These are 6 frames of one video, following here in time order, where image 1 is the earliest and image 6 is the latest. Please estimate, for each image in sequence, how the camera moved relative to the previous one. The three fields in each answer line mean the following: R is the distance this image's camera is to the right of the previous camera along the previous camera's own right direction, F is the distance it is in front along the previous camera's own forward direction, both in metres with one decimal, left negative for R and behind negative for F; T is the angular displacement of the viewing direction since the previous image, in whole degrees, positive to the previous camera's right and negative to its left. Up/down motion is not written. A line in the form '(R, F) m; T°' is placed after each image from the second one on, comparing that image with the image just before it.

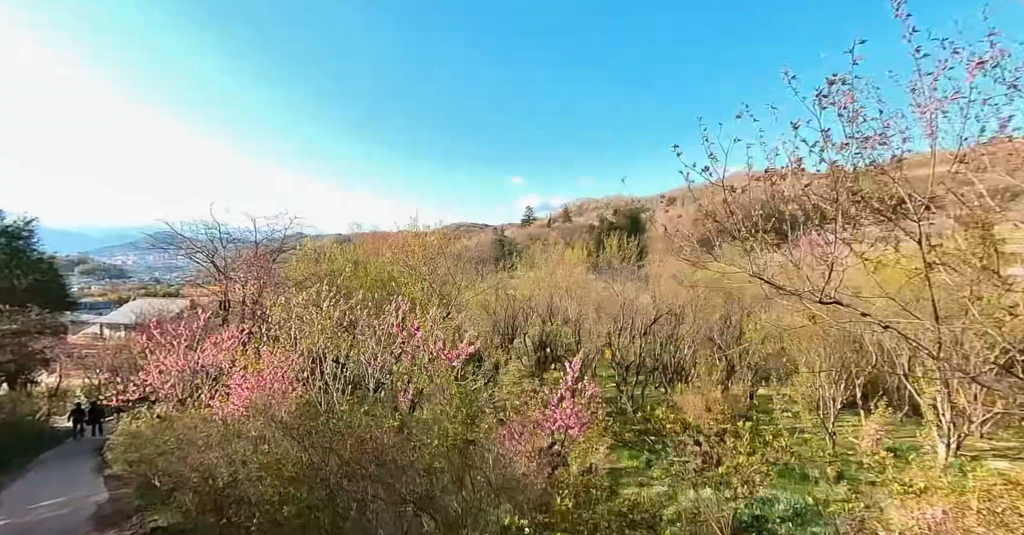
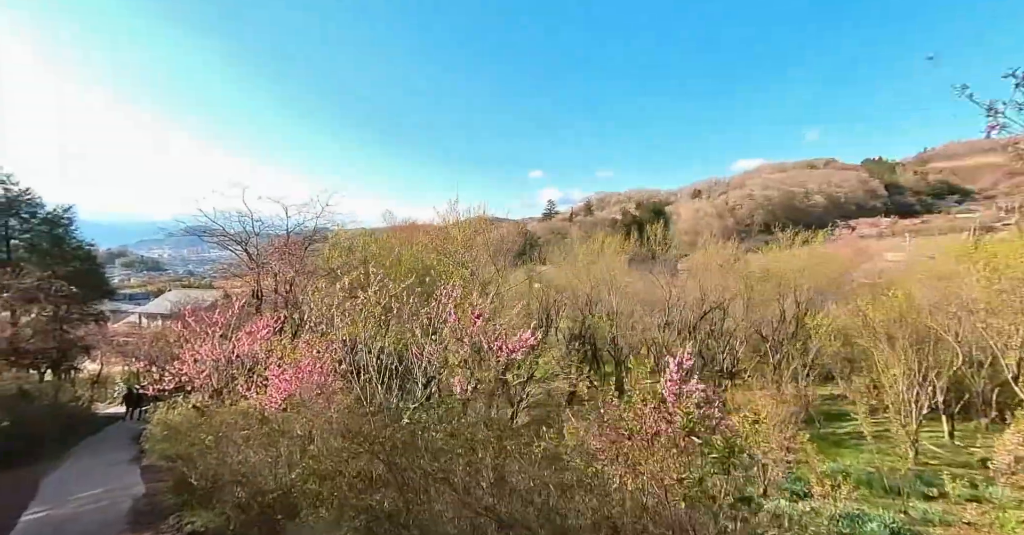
(-0.7, +0.8) m; -3°
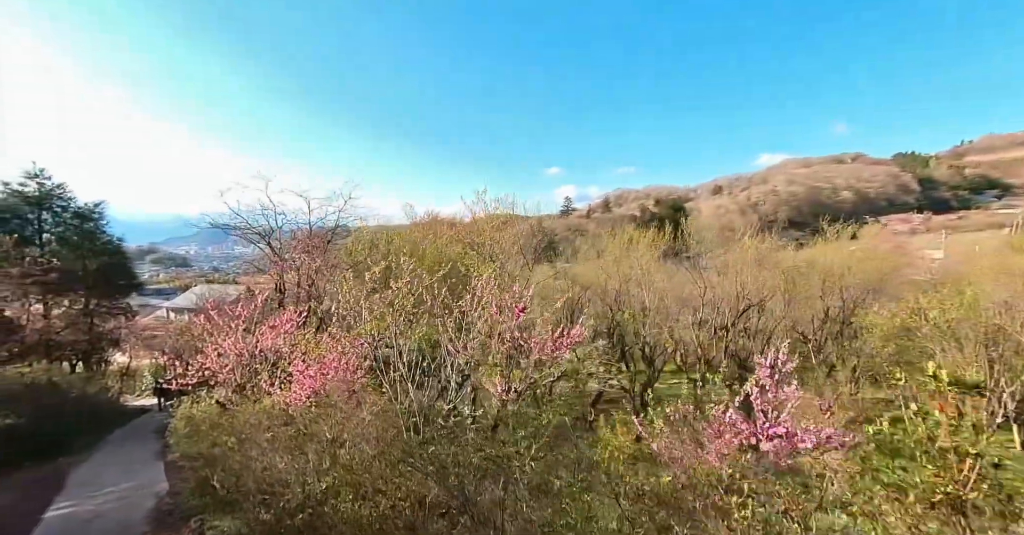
(-0.4, +0.5) m; -2°
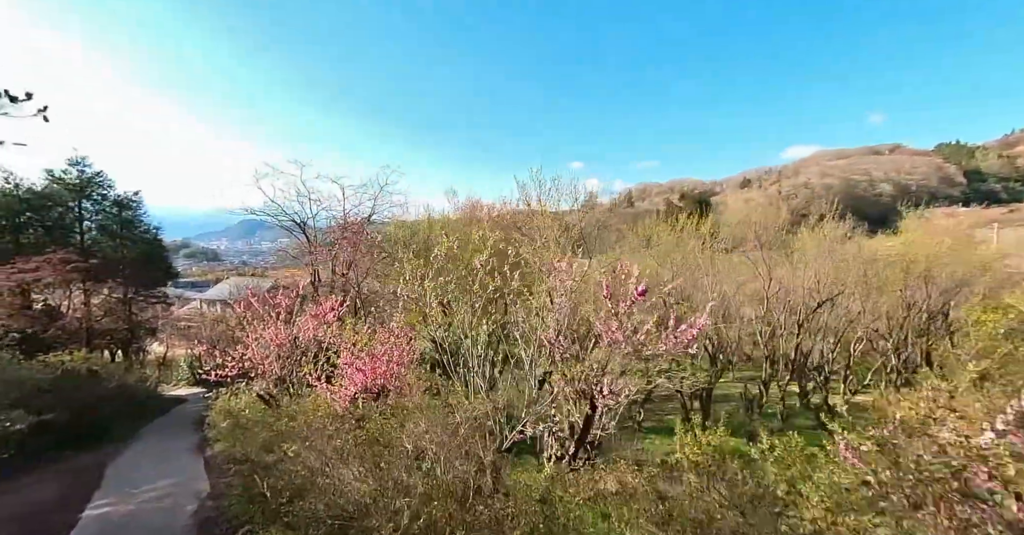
(-0.9, +0.9) m; -3°
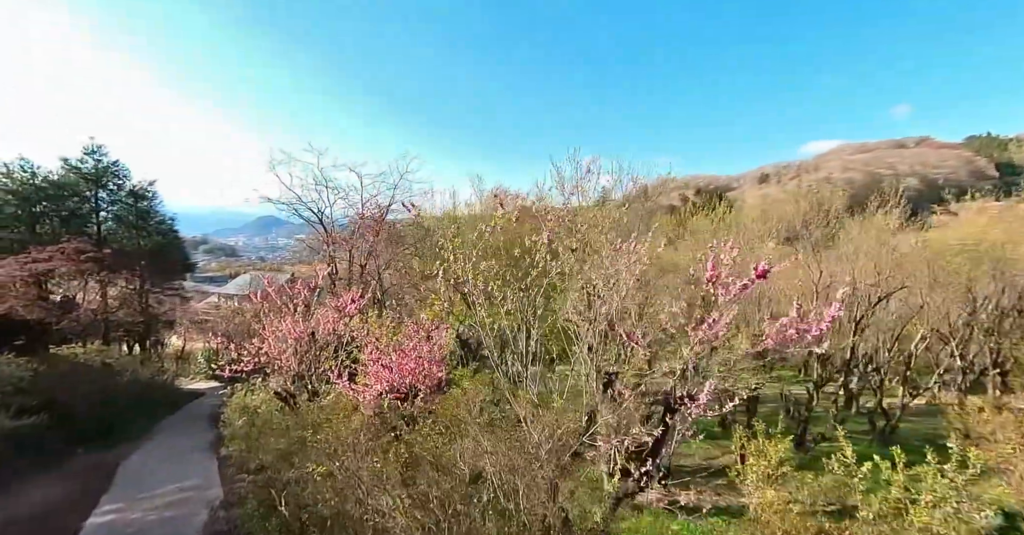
(-0.5, +0.8) m; -2°
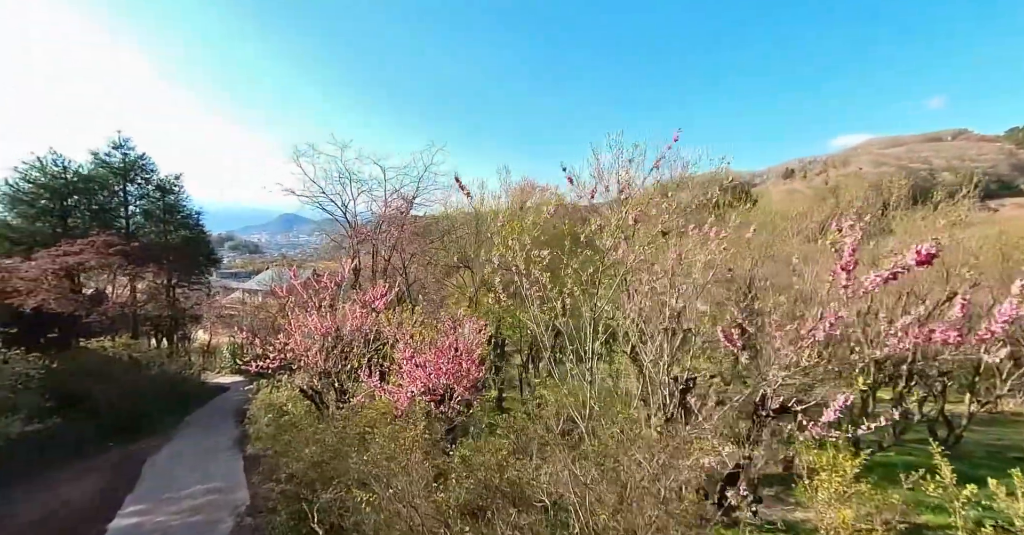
(-0.4, +0.5) m; -2°
